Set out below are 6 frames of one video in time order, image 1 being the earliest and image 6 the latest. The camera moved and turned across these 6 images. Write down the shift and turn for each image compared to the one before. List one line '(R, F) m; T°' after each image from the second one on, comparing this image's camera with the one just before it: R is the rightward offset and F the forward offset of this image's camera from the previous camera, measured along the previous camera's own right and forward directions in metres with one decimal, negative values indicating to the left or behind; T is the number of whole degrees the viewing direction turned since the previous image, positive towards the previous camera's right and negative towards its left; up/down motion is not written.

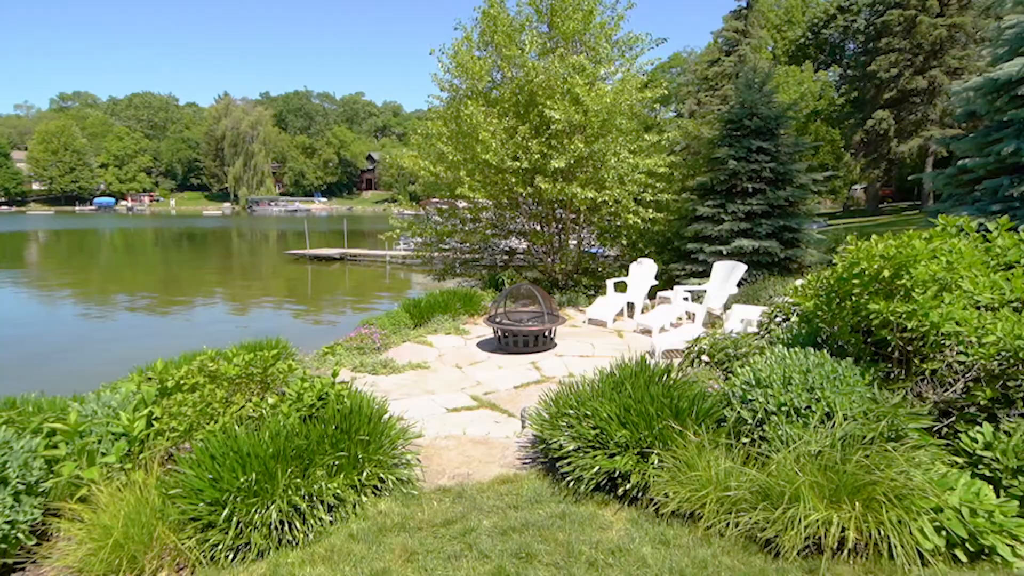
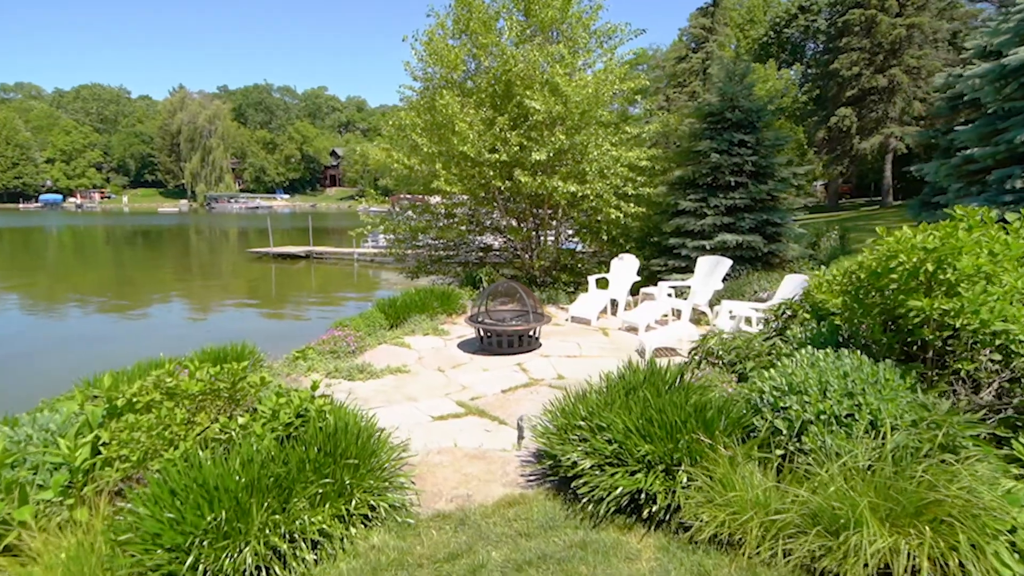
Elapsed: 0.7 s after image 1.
(-0.2, +0.3) m; +3°
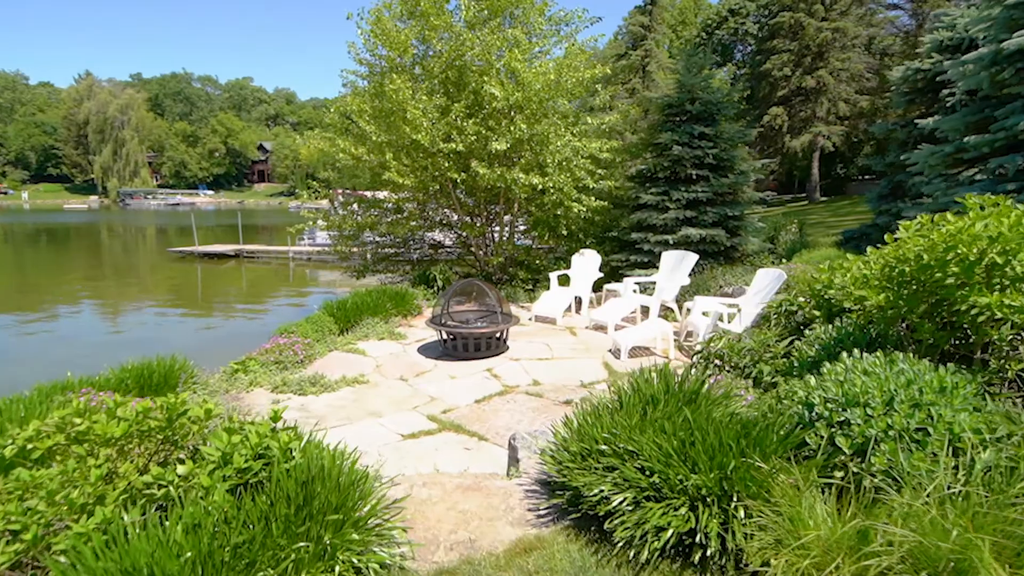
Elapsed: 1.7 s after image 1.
(-0.3, +0.5) m; +6°
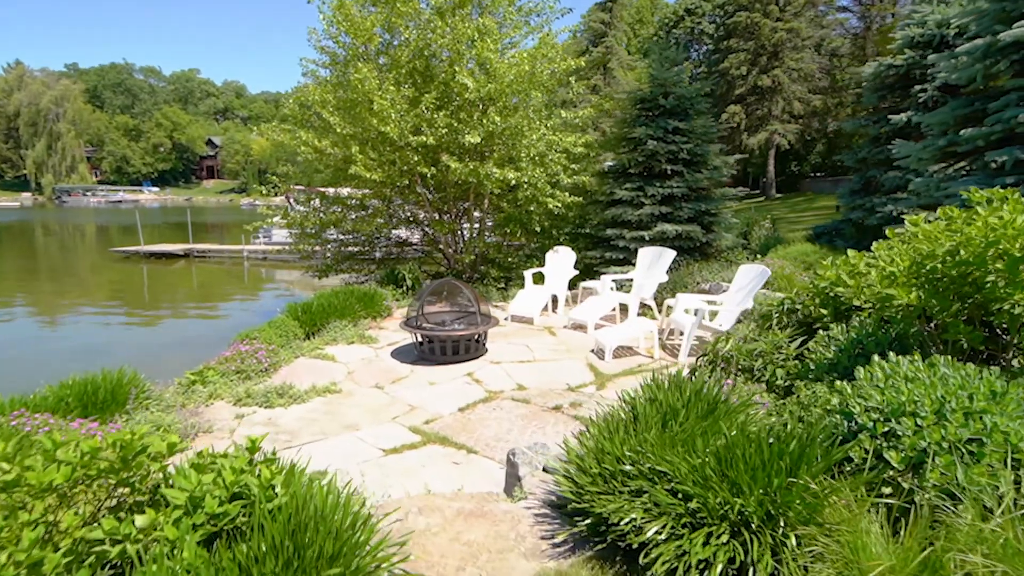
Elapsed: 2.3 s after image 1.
(-0.2, +0.3) m; +4°
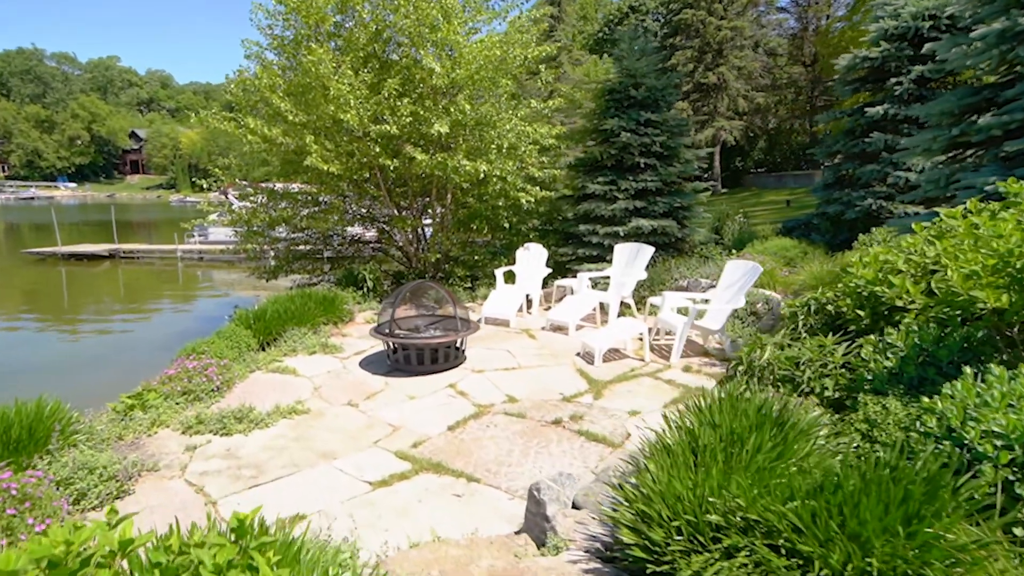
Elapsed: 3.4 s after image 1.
(-0.3, +0.5) m; +5°
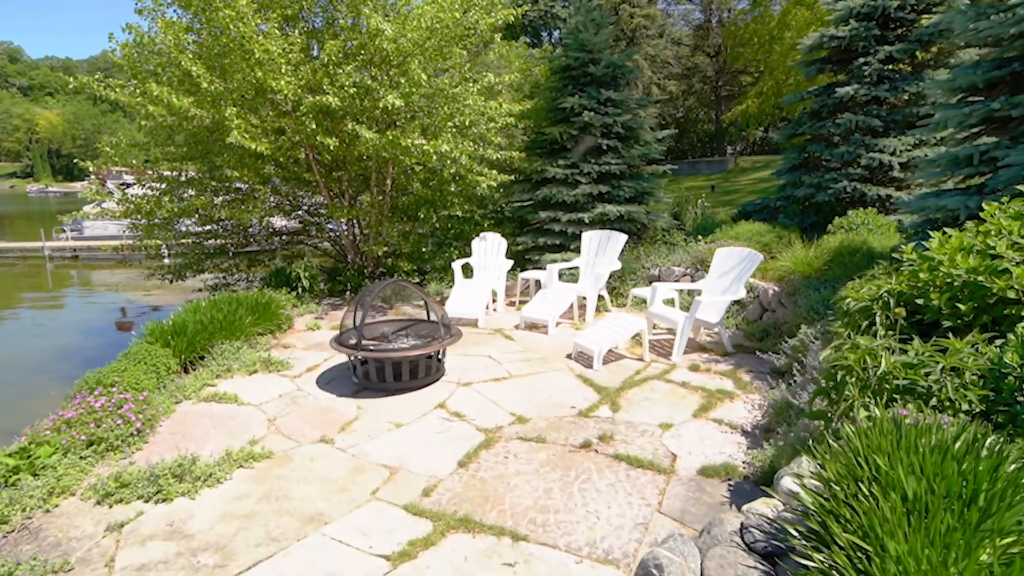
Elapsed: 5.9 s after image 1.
(-0.6, +0.8) m; +9°
